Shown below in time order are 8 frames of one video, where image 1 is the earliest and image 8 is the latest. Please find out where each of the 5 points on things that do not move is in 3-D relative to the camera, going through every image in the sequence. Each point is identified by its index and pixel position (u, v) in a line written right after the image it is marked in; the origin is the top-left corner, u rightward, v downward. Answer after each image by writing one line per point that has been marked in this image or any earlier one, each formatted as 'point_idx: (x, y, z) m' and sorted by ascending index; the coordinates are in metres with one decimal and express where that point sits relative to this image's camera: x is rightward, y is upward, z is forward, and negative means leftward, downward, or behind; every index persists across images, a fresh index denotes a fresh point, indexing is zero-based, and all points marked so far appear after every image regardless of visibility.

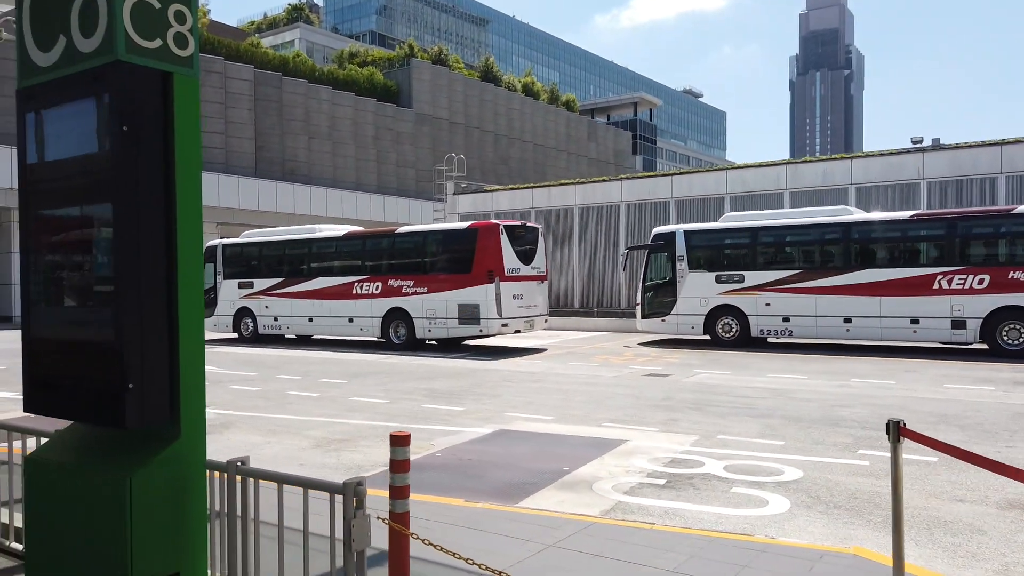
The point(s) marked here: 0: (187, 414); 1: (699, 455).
0: (-1.5, -0.6, +3.4) m
1: (+2.0, -1.8, +8.0) m
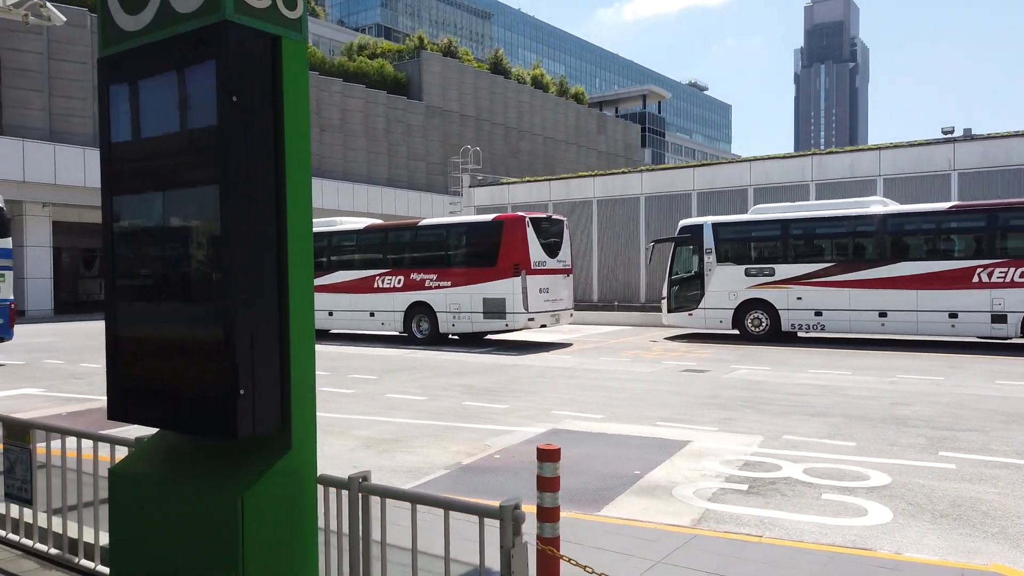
0: (-0.9, -0.5, +3.0) m
1: (+2.6, -1.7, +7.6) m
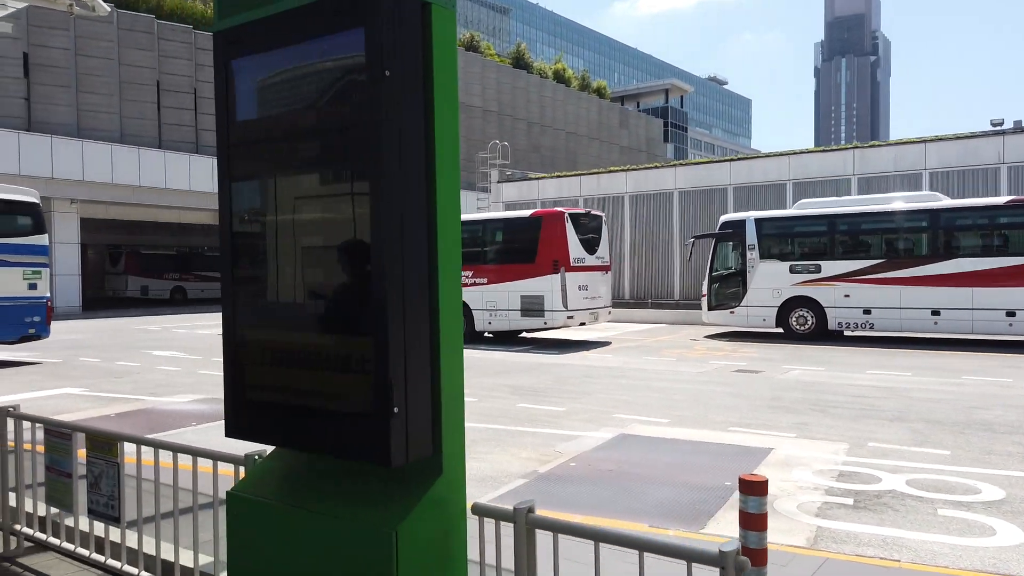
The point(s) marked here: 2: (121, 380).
0: (-0.2, -0.5, +2.6) m
1: (+3.4, -1.7, +7.1) m
2: (-7.4, -1.7, +14.1) m
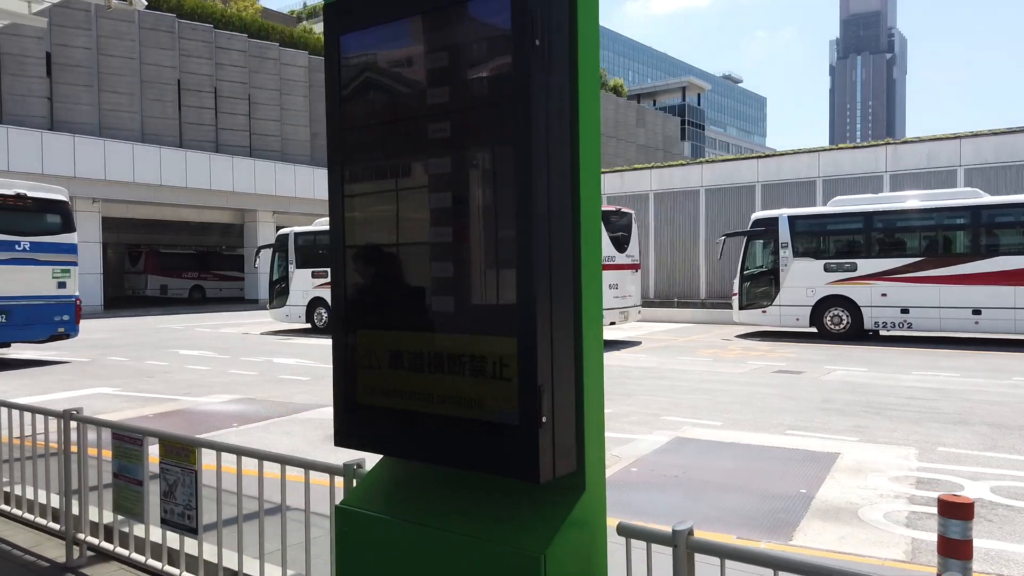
0: (+0.3, -0.5, +2.4) m
1: (+3.9, -1.7, +6.8) m
2: (-6.7, -1.7, +14.0) m
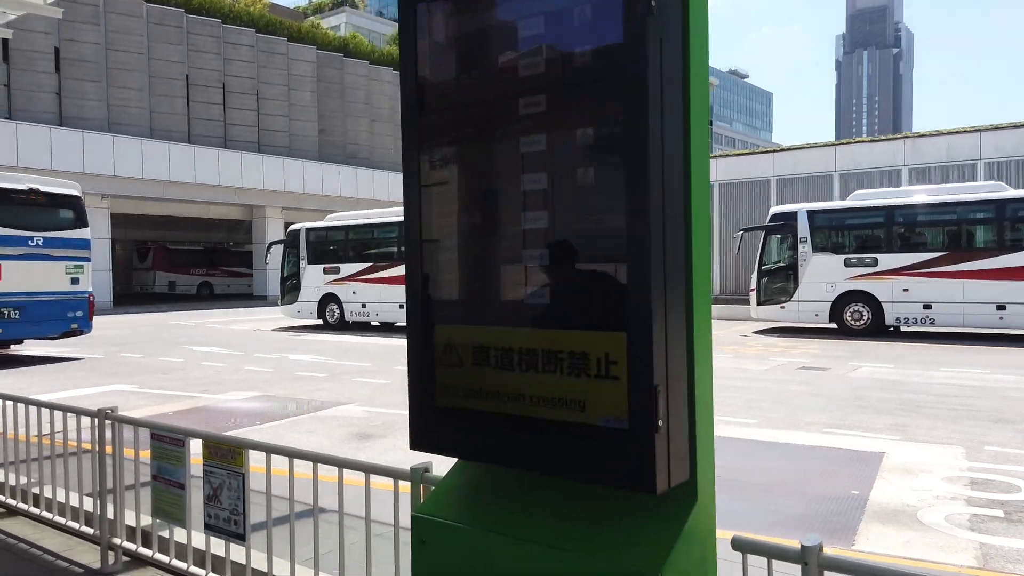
0: (+0.6, -0.5, +2.2) m
1: (+4.3, -1.6, +6.5) m
2: (-6.3, -1.6, +13.8) m
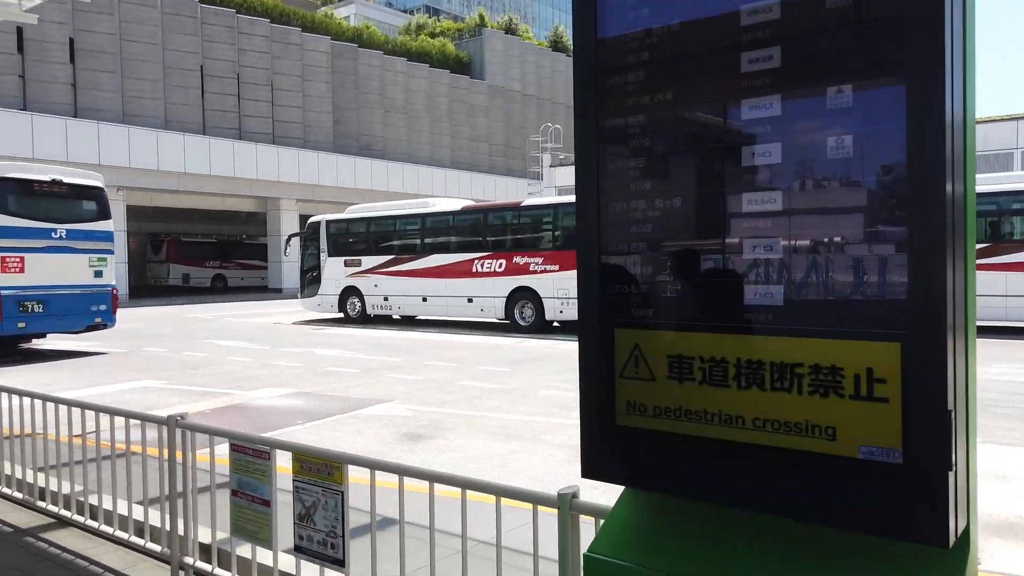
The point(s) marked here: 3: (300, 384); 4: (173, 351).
0: (+1.1, -0.5, +1.7) m
1: (+4.8, -1.6, +6.1) m
2: (-5.7, -1.5, +13.5) m
3: (-3.3, -1.5, +11.8) m
4: (-7.6, -1.4, +16.6) m
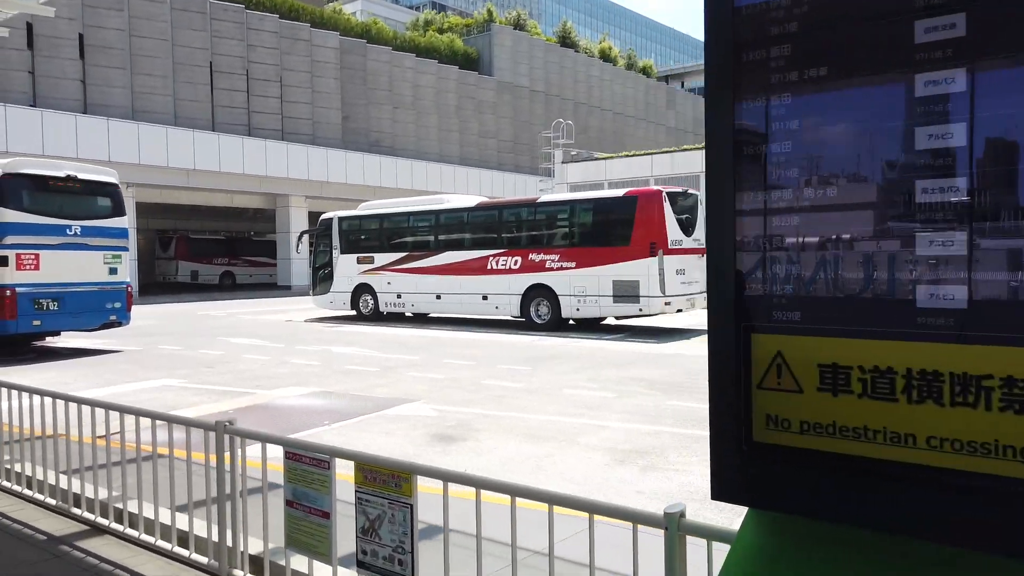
0: (+1.4, -0.5, +1.5) m
1: (+5.2, -1.6, +5.9) m
2: (-5.3, -1.4, +13.3) m
3: (-3.0, -1.5, +11.6) m
4: (-7.2, -1.3, +16.5) m
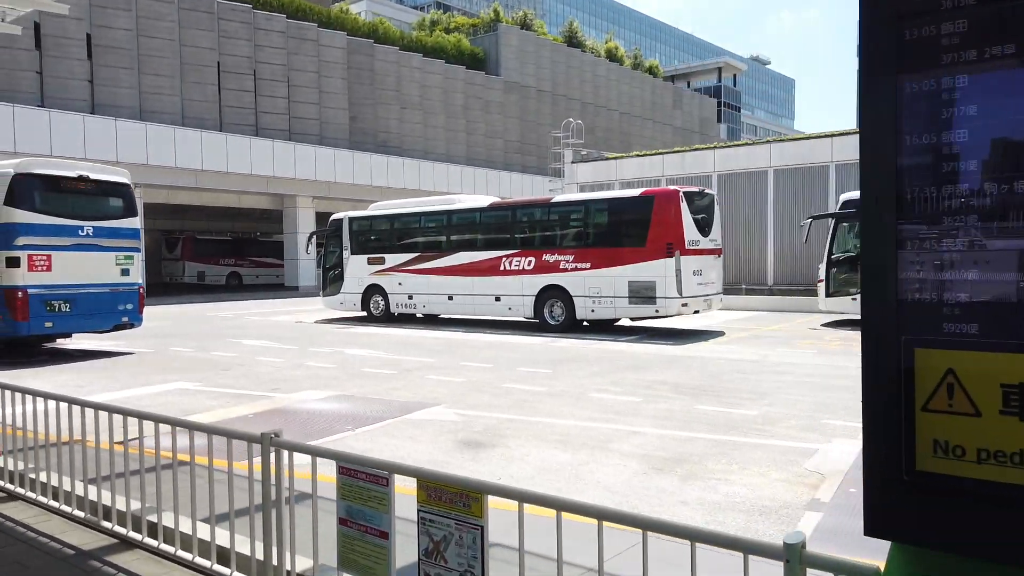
0: (+1.7, -0.5, +1.3) m
1: (+5.5, -1.6, +5.6) m
2: (-4.9, -1.5, +13.1) m
3: (-2.6, -1.5, +11.4) m
4: (-6.8, -1.4, +16.3) m
